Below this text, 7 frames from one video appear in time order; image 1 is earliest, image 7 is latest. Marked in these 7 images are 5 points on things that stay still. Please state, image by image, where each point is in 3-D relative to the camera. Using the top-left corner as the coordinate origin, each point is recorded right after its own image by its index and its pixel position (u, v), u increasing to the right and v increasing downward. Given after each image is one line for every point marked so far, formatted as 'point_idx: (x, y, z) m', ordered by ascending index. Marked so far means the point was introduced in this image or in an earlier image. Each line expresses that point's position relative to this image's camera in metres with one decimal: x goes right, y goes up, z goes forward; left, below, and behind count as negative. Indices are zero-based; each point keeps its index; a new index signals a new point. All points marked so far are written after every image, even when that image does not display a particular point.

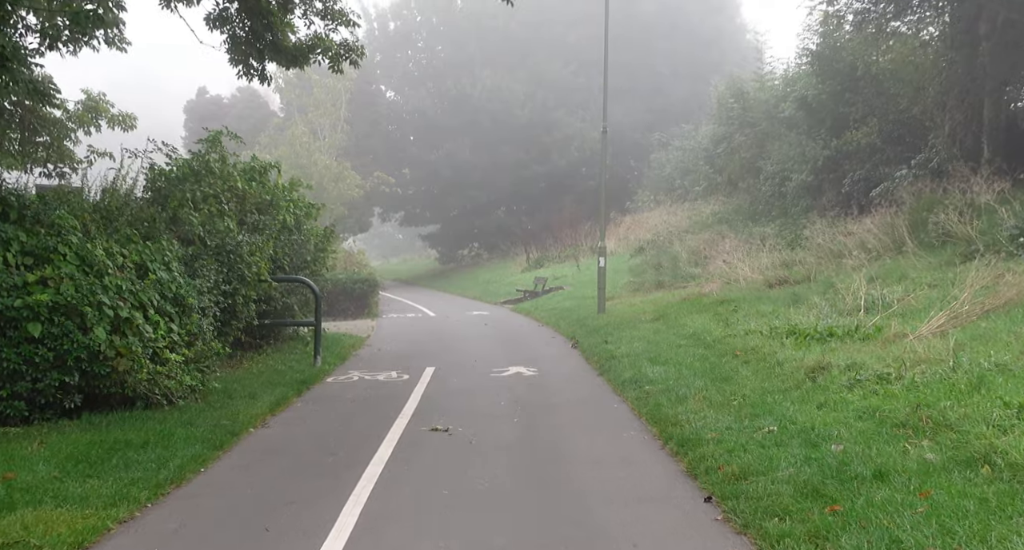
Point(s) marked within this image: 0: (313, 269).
0: (-3.5, +0.1, +18.9) m
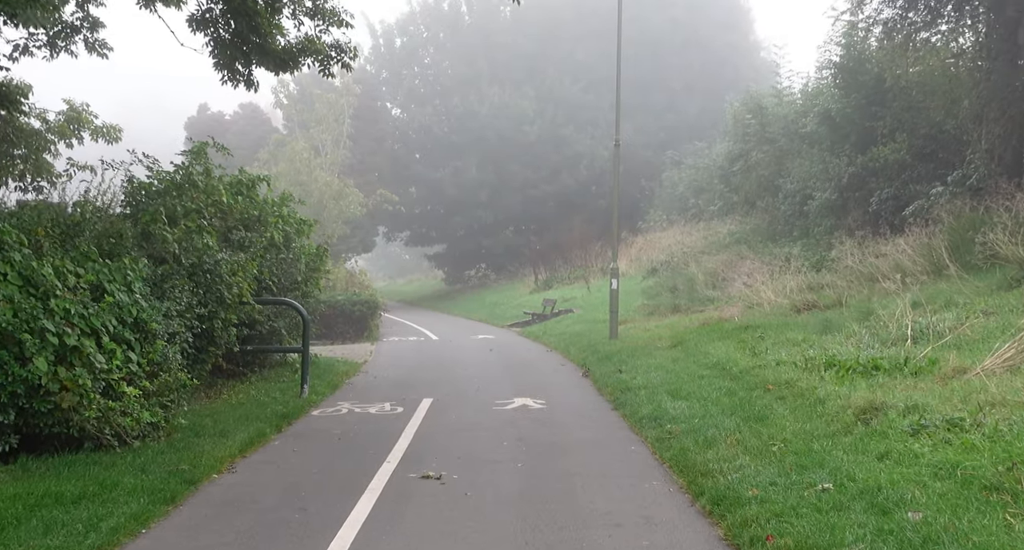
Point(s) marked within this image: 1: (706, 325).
0: (-3.4, -0.3, +17.6) m
1: (+3.5, -0.9, +19.2) m
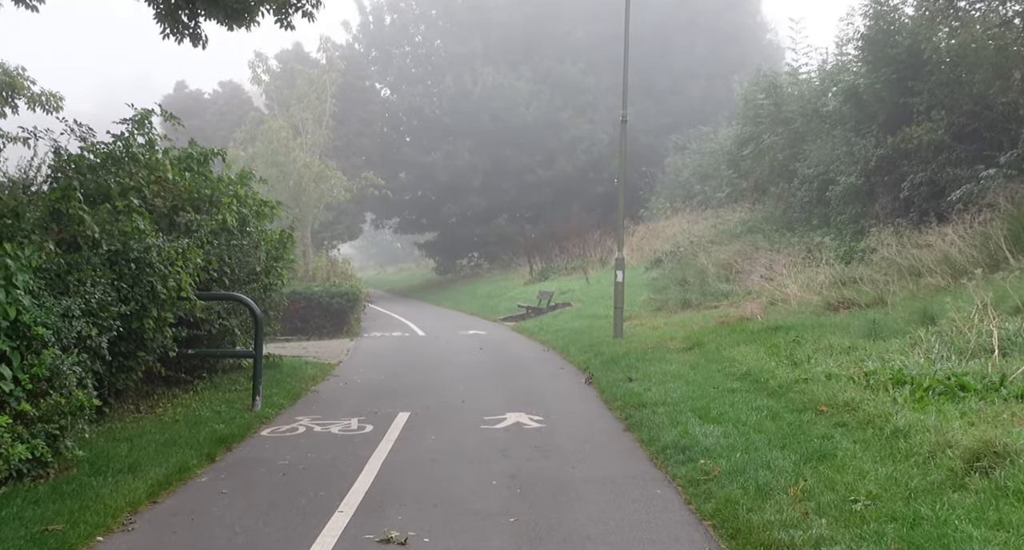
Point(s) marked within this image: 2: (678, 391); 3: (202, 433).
0: (-3.5, -0.1, +15.3) m
1: (+3.4, -0.8, +16.9) m
2: (+1.9, -1.3, +11.9) m
3: (-3.0, -1.5, +10.3) m
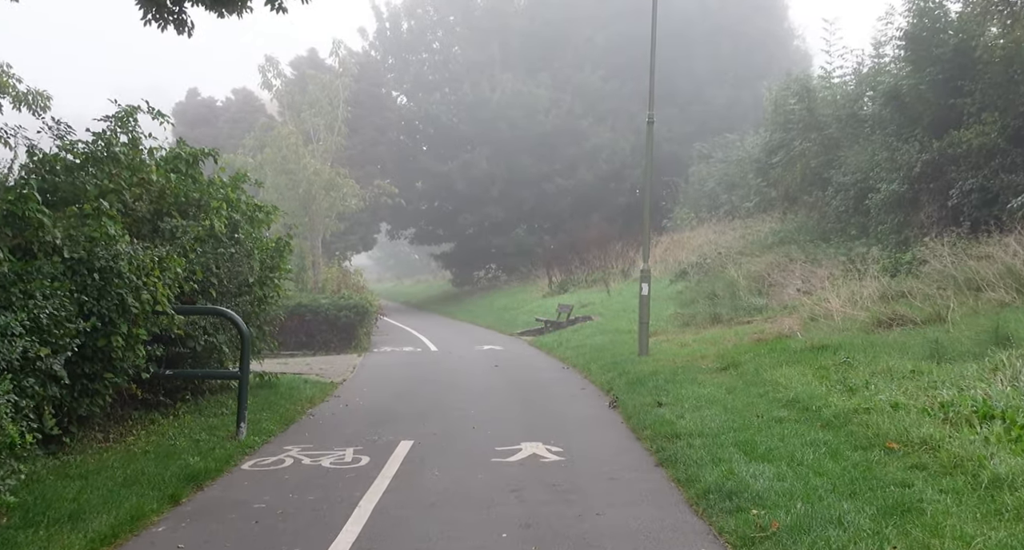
0: (-3.3, -0.3, +14.0) m
1: (+3.6, -1.0, +15.5) m
2: (+2.0, -1.4, +10.5) m
3: (-2.9, -1.6, +9.0) m
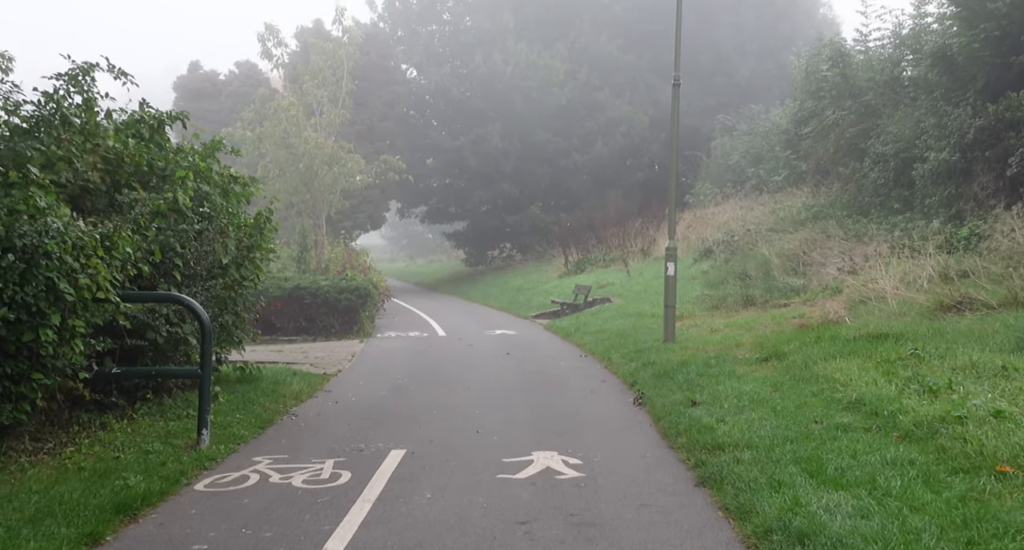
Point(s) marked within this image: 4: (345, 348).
0: (-3.2, 0.0, +12.3) m
1: (+3.8, -0.7, +13.7) m
2: (+2.1, -1.3, +8.8) m
3: (-2.8, -1.5, +7.3) m
4: (-3.0, -1.3, +18.7) m
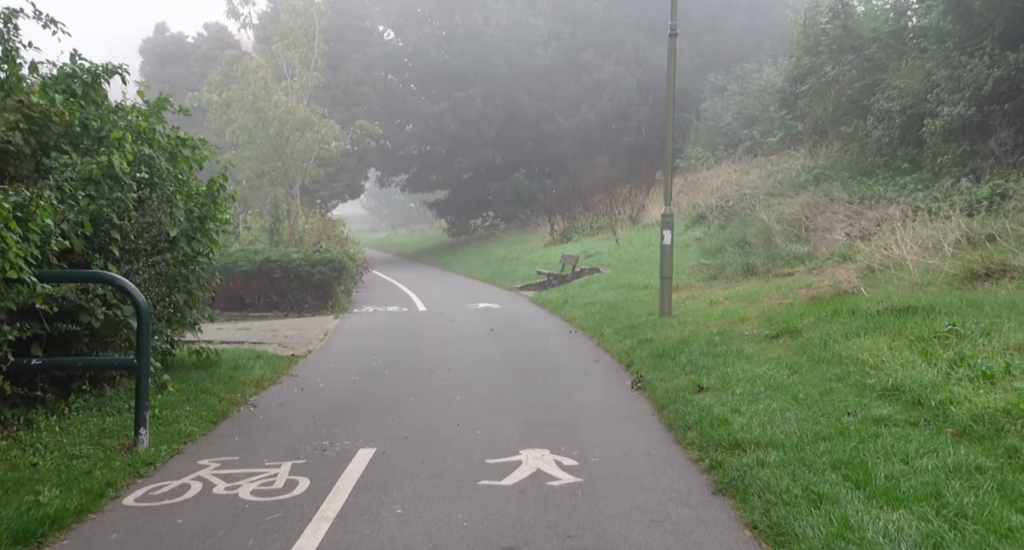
0: (-3.4, +0.2, +11.0) m
1: (+3.6, -0.3, +12.5) m
2: (+2.0, -1.0, +7.6) m
3: (-2.9, -1.4, +6.1) m
4: (-3.2, -0.8, +17.5) m
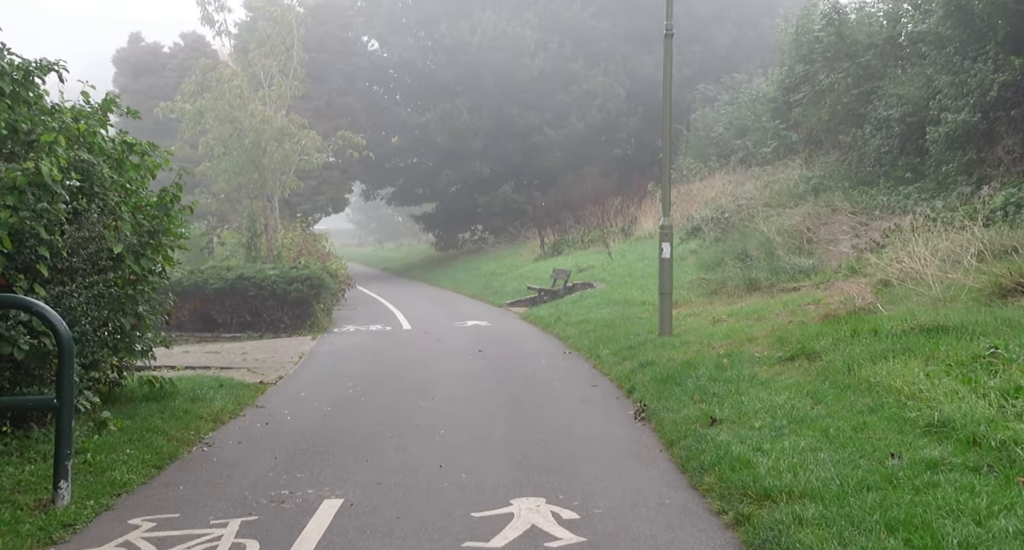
0: (-3.5, 0.0, +9.9) m
1: (+3.5, -0.5, +11.5) m
2: (+1.9, -1.2, +6.5) m
3: (-3.0, -1.5, +5.0) m
4: (-3.4, -1.1, +16.3) m
